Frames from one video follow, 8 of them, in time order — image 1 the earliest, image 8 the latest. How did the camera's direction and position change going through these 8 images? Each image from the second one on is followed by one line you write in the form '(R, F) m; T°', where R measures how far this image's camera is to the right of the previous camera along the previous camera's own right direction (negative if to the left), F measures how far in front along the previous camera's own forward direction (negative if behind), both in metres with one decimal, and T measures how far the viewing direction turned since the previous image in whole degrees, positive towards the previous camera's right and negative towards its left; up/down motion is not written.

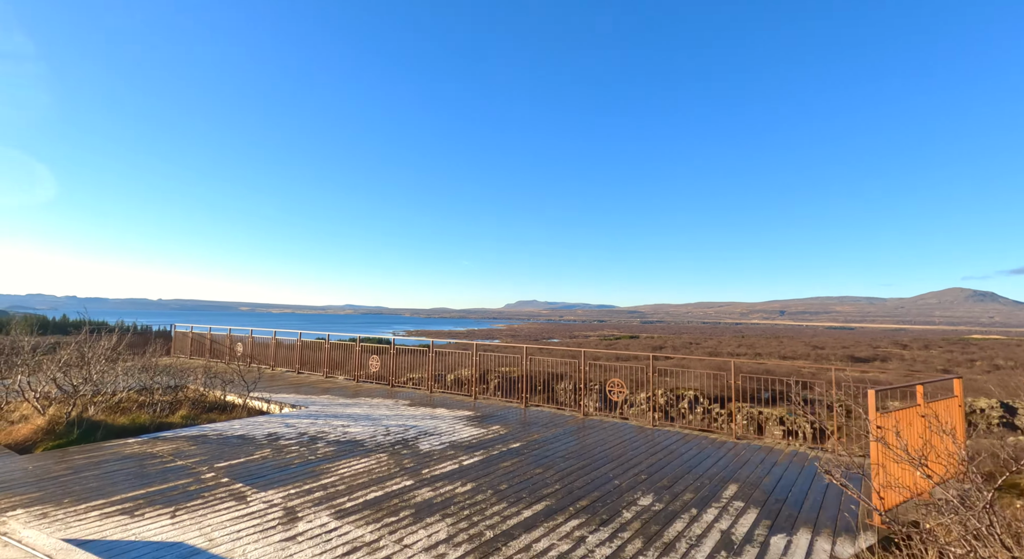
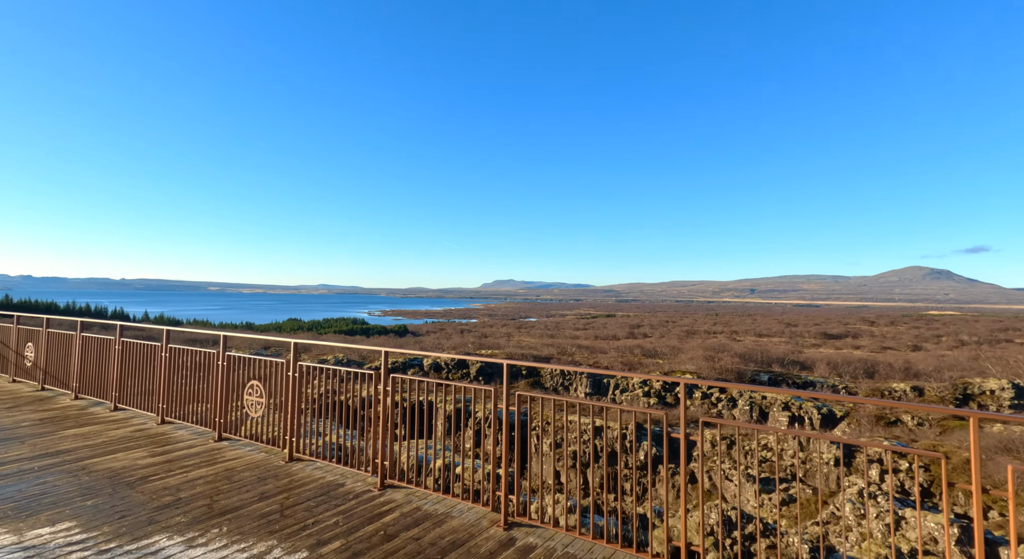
(-0.2, +1.6) m; +3°
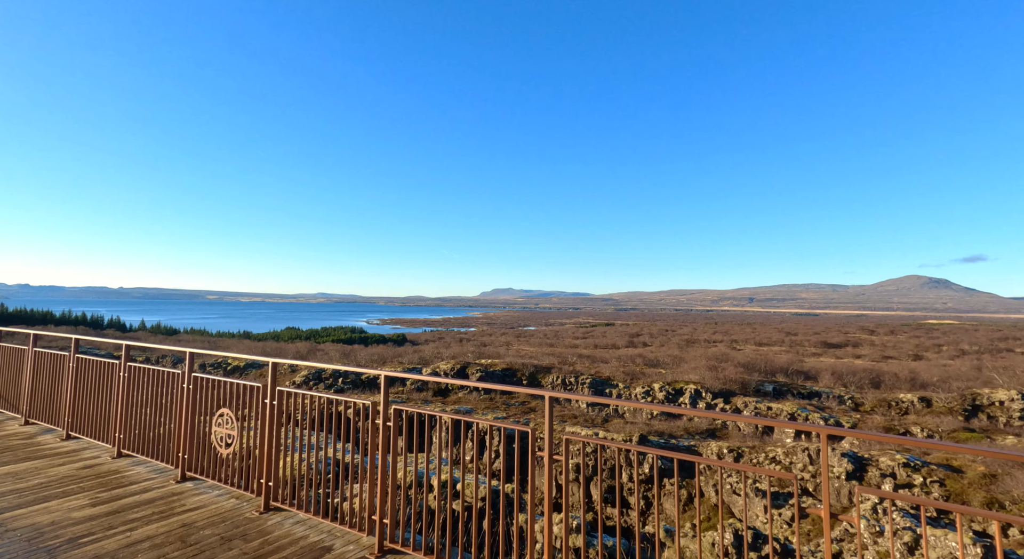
(-0.1, +0.2) m; 0°
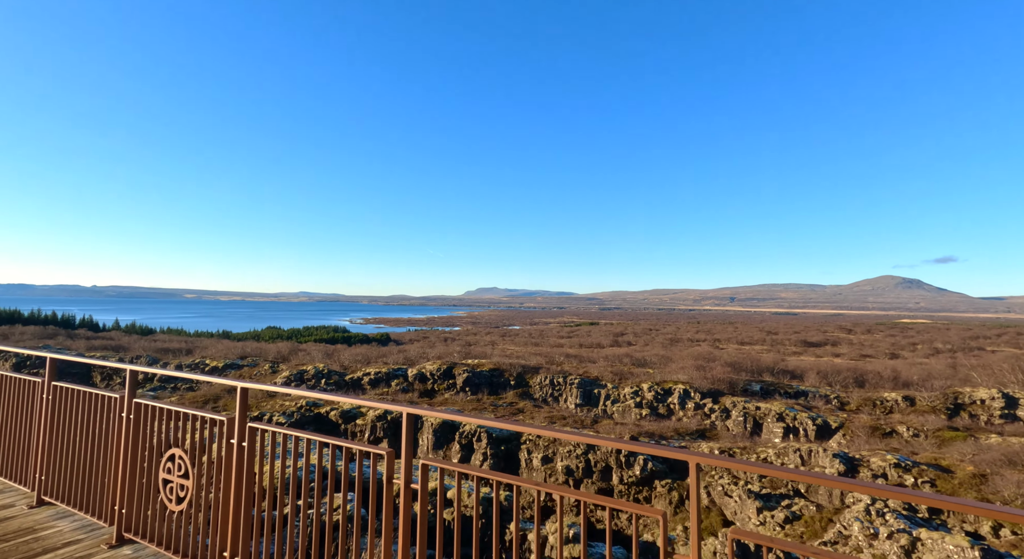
(-0.1, +0.3) m; +2°
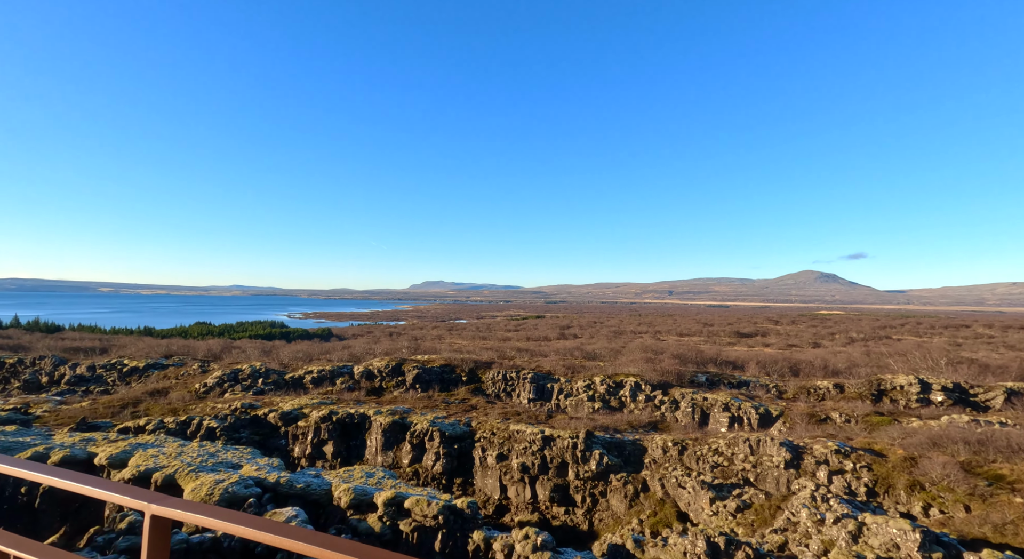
(-0.2, +0.4) m; +6°
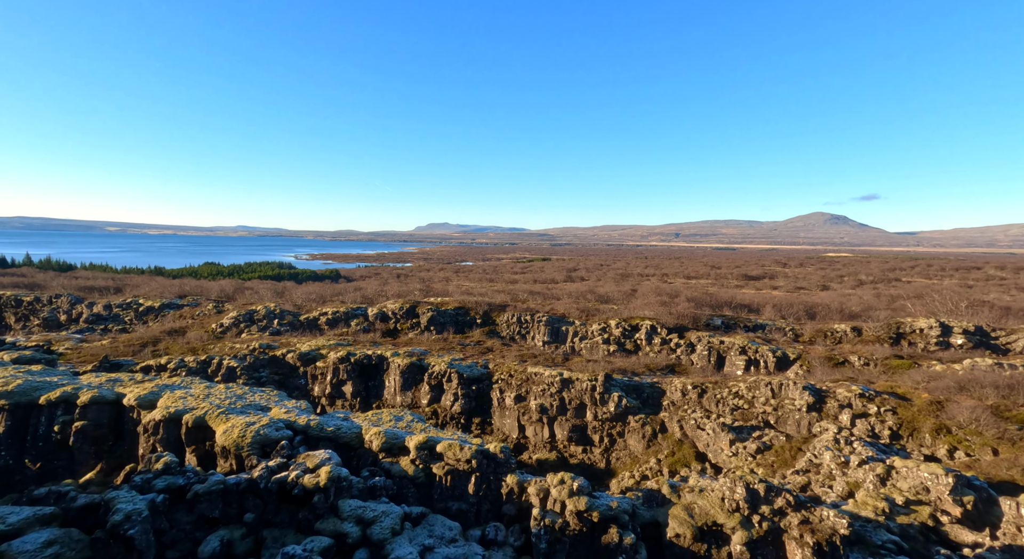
(-0.3, +0.3) m; -1°
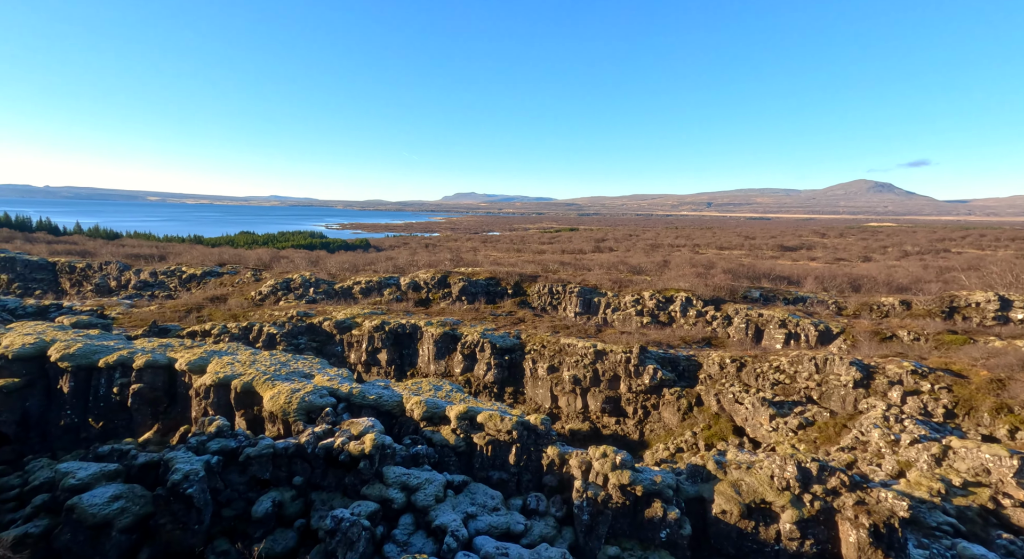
(-0.2, +0.1) m; -3°
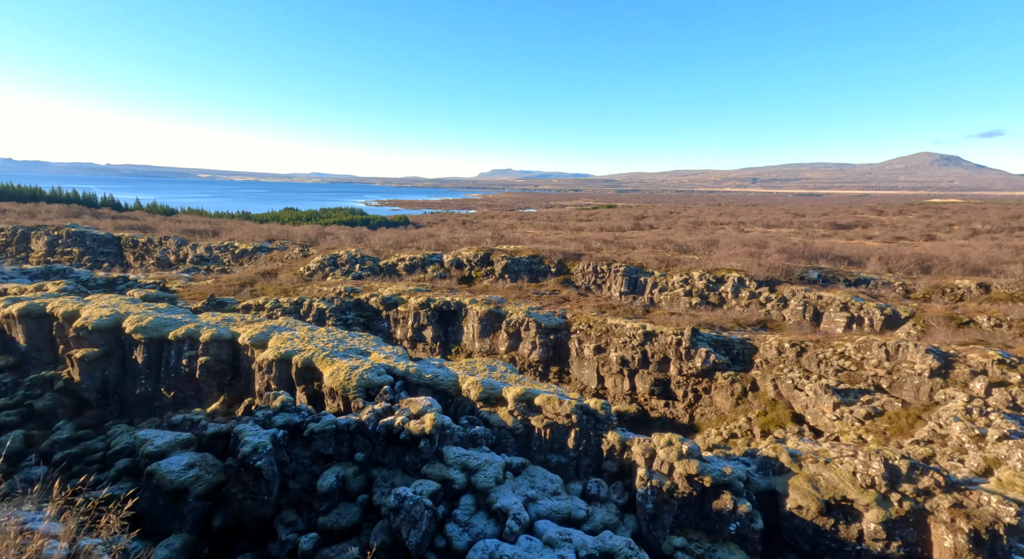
(-0.3, +0.2) m; -4°
